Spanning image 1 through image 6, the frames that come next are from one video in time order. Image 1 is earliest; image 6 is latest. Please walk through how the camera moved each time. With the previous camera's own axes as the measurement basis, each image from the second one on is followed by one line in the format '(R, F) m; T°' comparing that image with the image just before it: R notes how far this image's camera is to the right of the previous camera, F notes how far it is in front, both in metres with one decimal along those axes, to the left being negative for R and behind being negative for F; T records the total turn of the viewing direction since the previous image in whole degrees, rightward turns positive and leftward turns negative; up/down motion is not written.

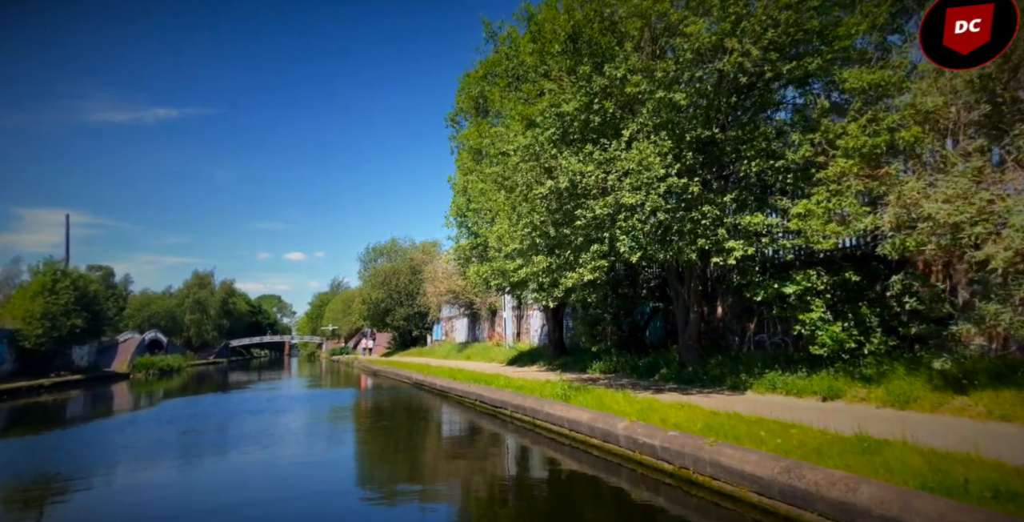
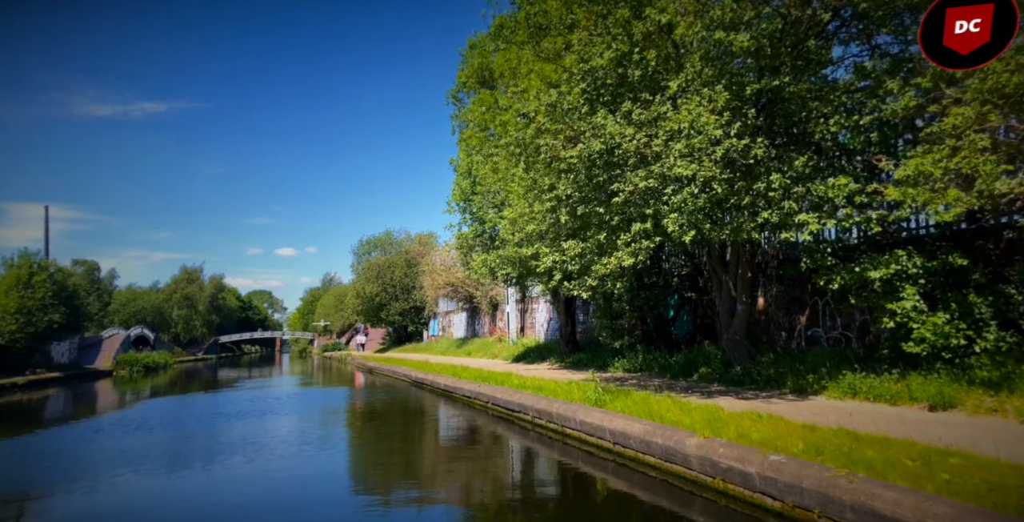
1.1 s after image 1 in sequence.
(-0.5, +1.8) m; +1°
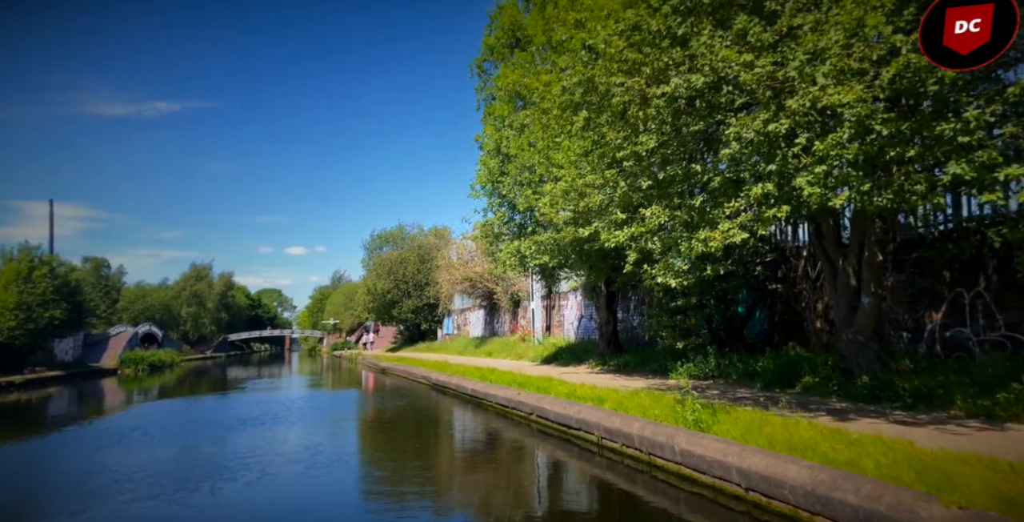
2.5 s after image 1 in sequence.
(-0.8, +2.6) m; -1°
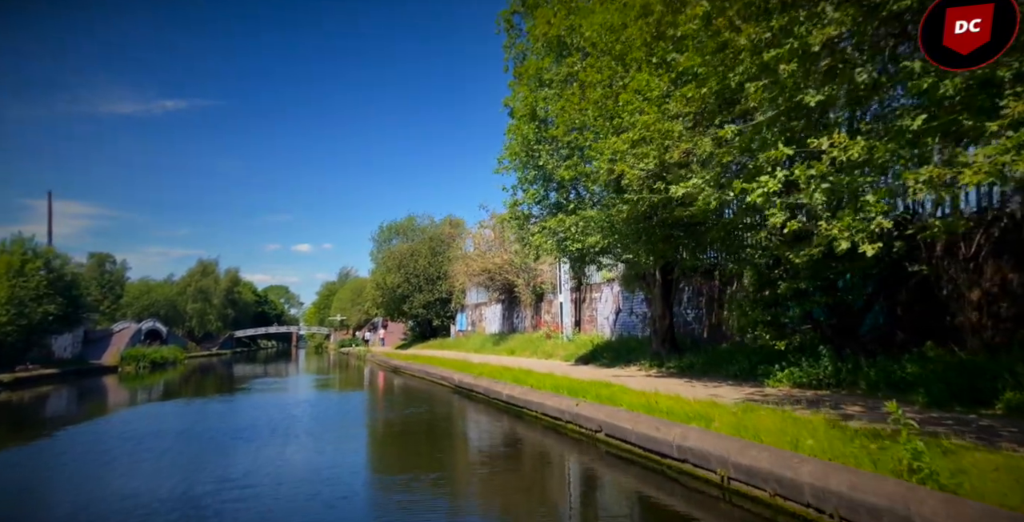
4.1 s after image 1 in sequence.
(-0.8, +2.9) m; -1°
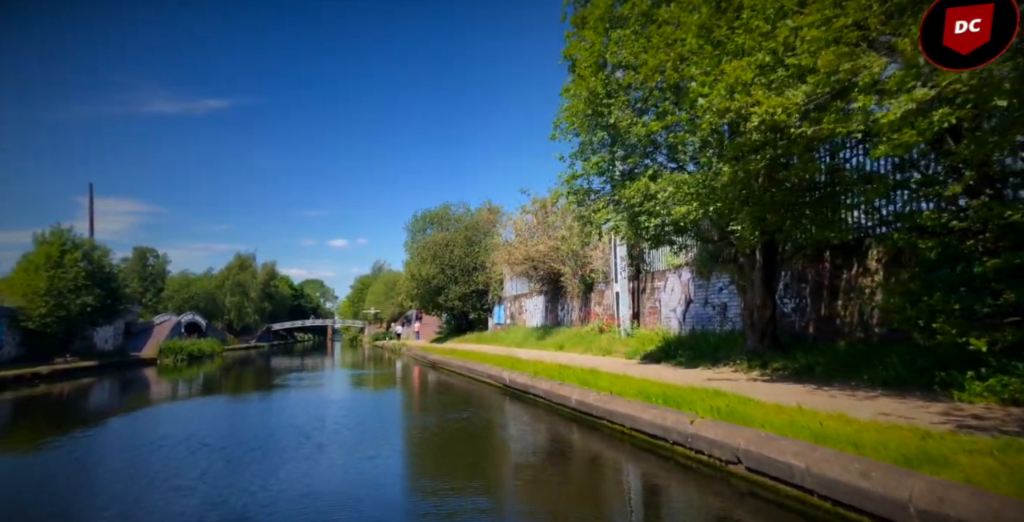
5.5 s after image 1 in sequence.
(-0.7, +2.8) m; -3°
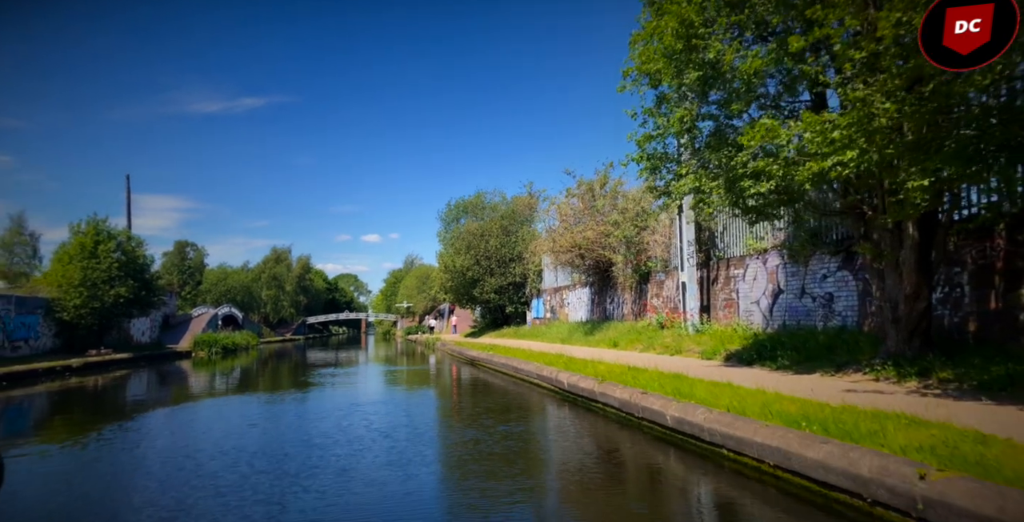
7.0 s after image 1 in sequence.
(-0.7, +3.0) m; -3°
